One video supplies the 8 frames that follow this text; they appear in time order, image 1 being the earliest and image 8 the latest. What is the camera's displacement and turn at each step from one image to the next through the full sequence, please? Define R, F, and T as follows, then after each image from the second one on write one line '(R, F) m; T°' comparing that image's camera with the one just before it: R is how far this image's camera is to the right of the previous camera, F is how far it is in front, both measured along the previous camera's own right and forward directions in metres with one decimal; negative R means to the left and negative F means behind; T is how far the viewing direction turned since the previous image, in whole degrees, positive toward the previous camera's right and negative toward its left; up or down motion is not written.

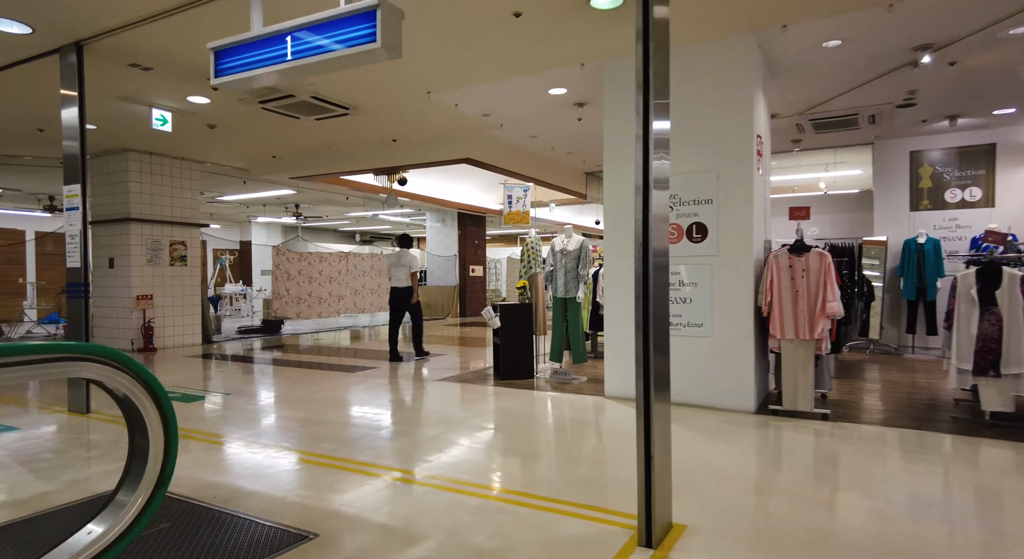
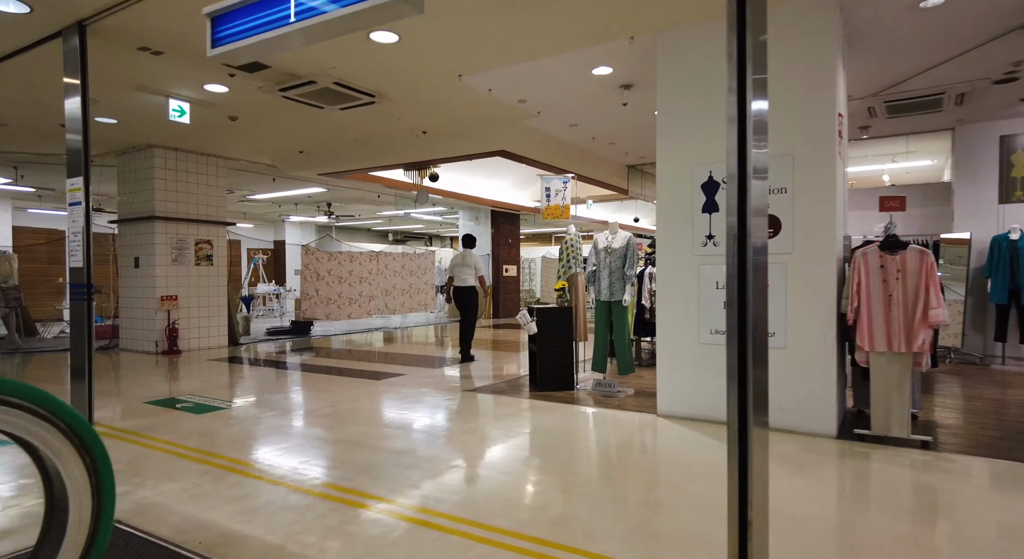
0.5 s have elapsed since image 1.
(0.0, +0.5) m; -3°
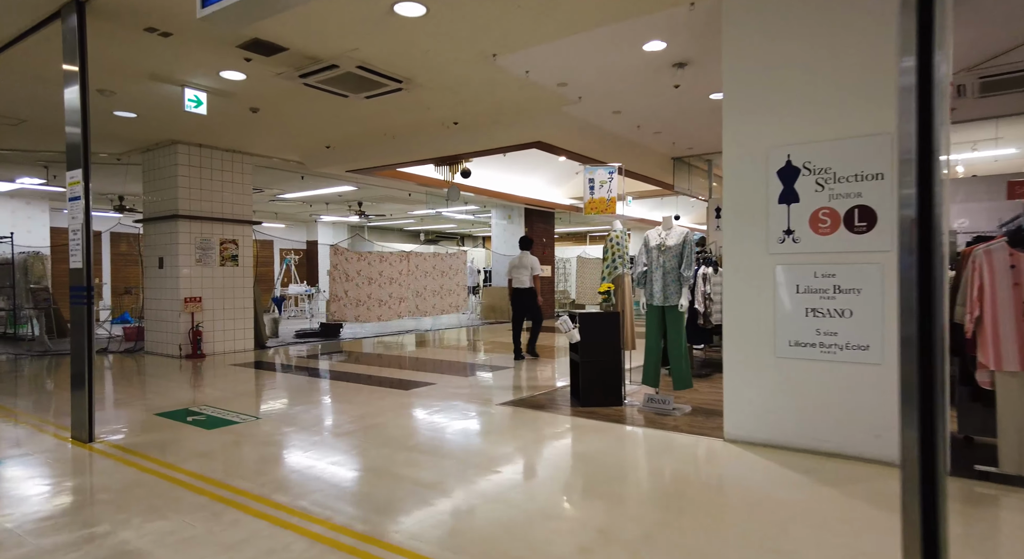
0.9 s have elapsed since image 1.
(-0.1, +0.5) m; -3°
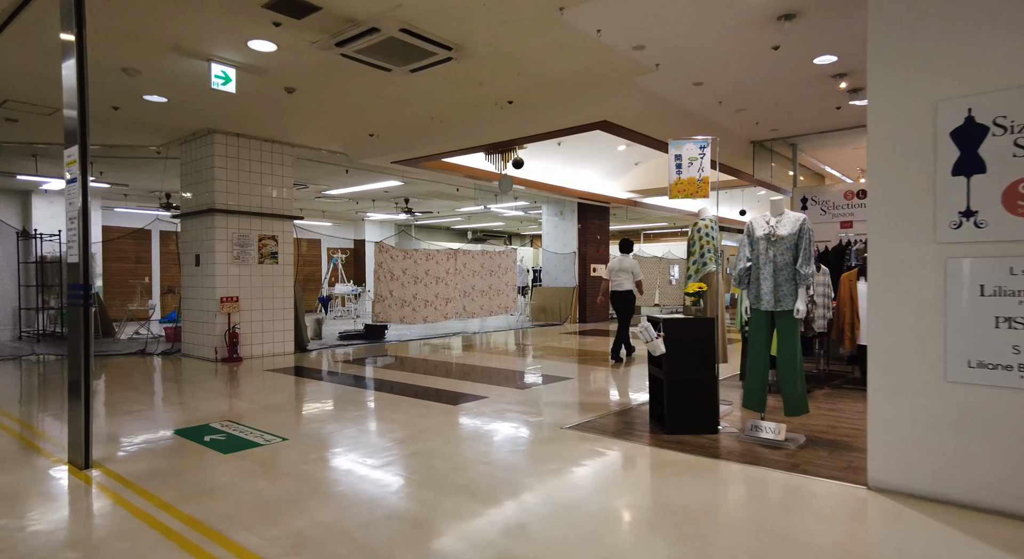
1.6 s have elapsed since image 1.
(-0.2, +0.8) m; -4°
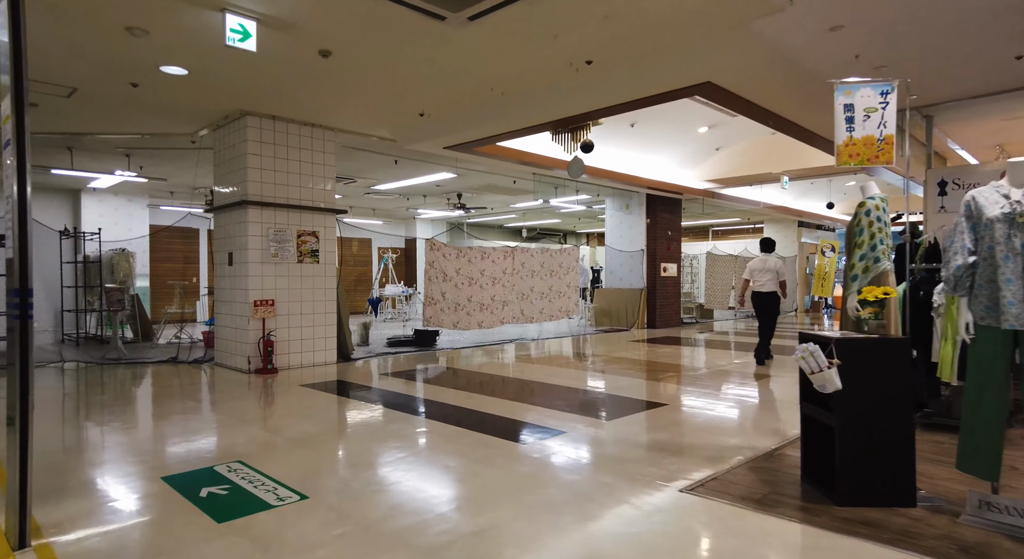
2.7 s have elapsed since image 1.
(-0.2, +1.1) m; -5°
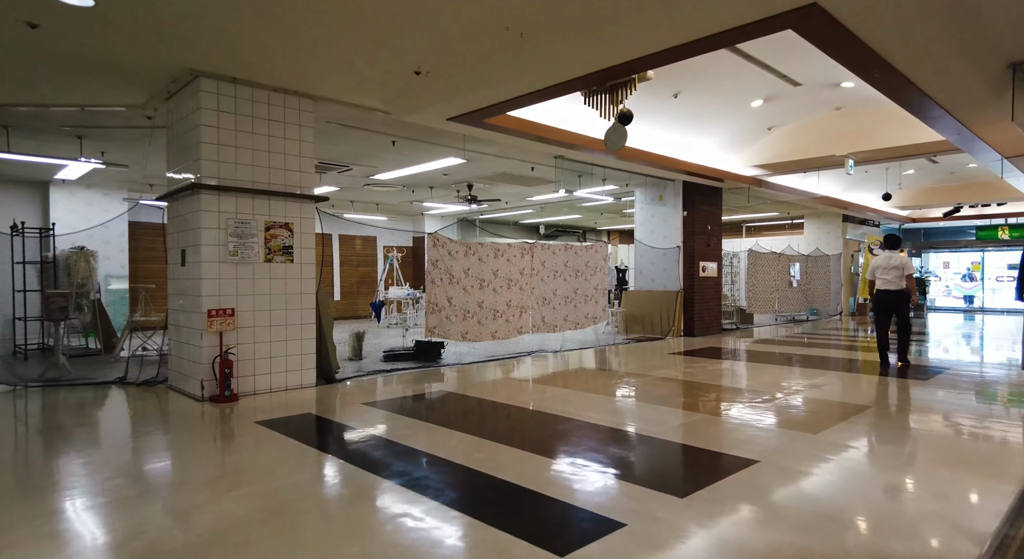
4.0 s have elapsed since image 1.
(-0.1, +1.5) m; -1°
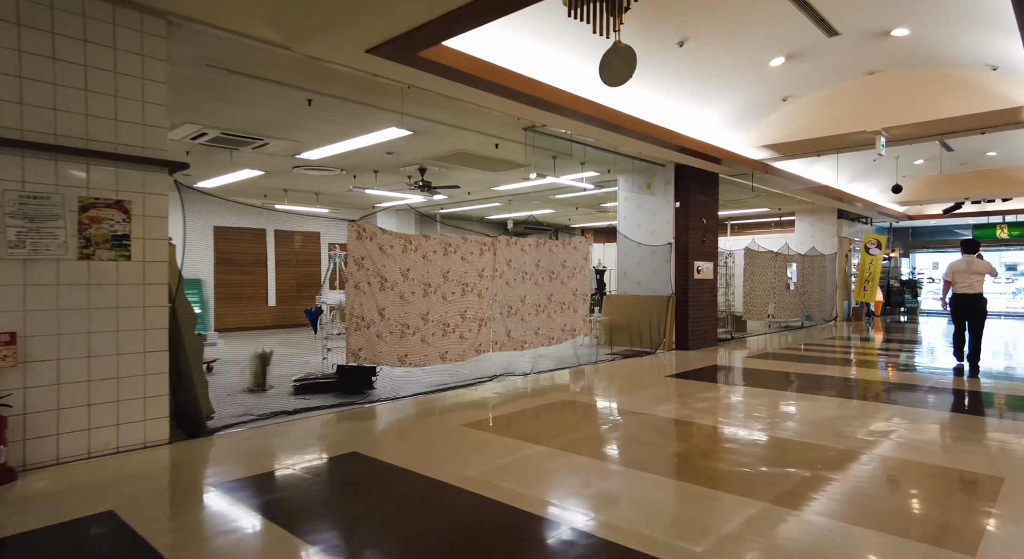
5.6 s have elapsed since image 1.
(+0.1, +1.9) m; +3°
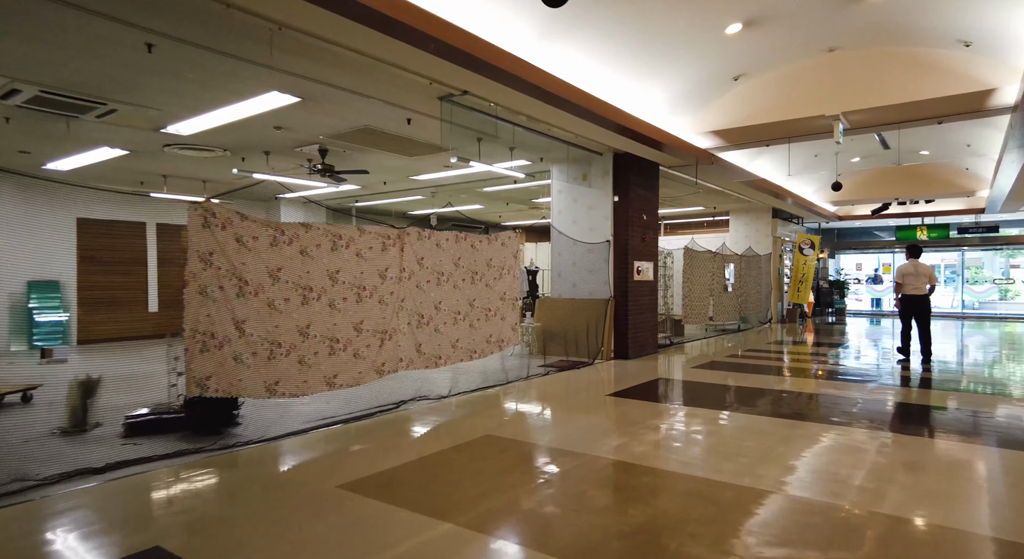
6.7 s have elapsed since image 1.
(+0.2, +1.2) m; +6°
